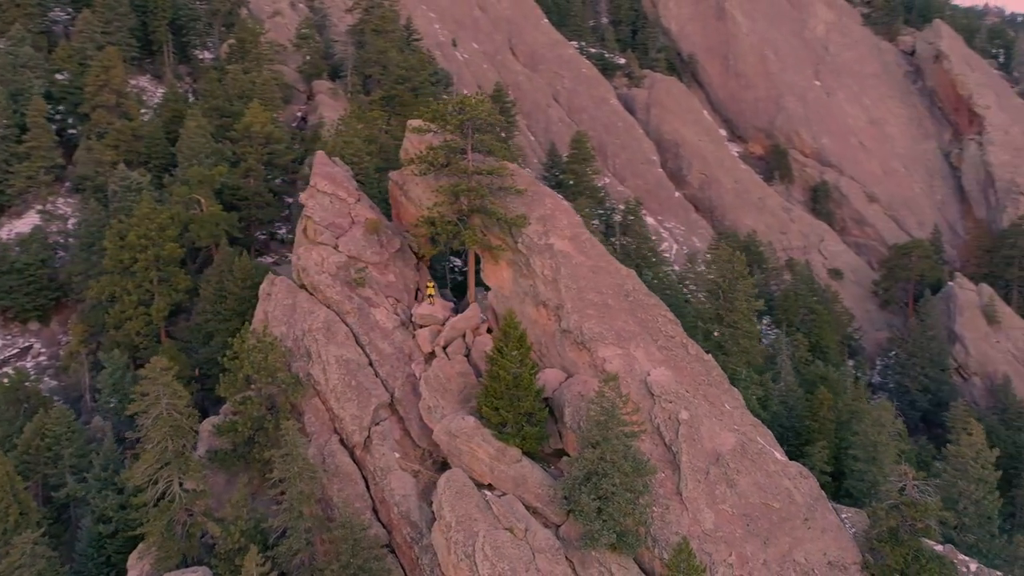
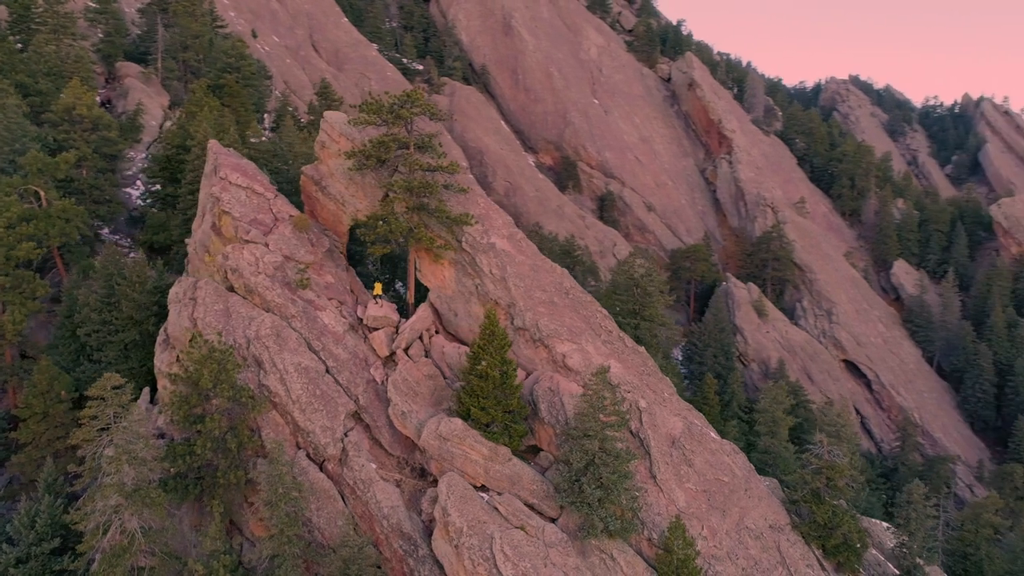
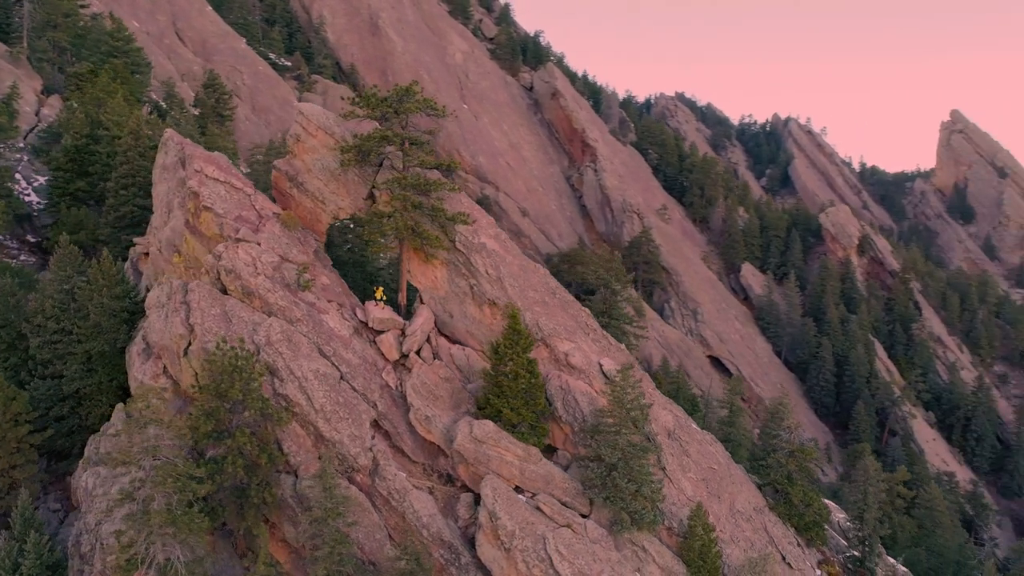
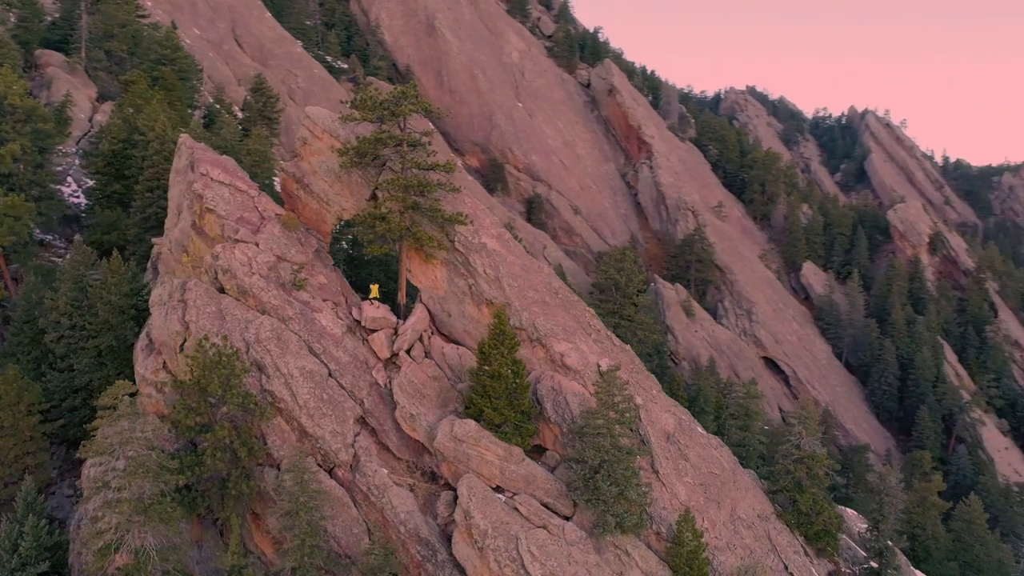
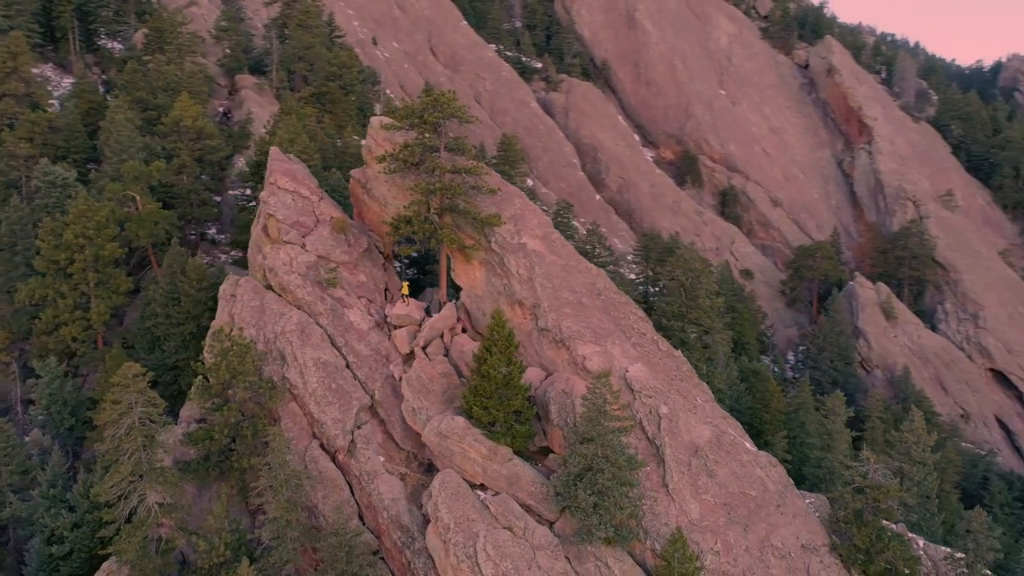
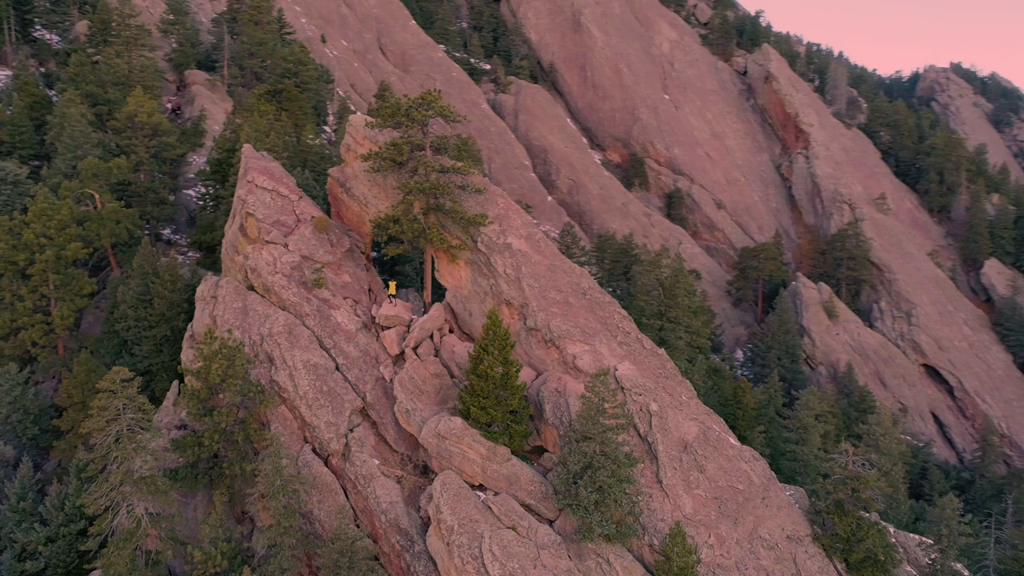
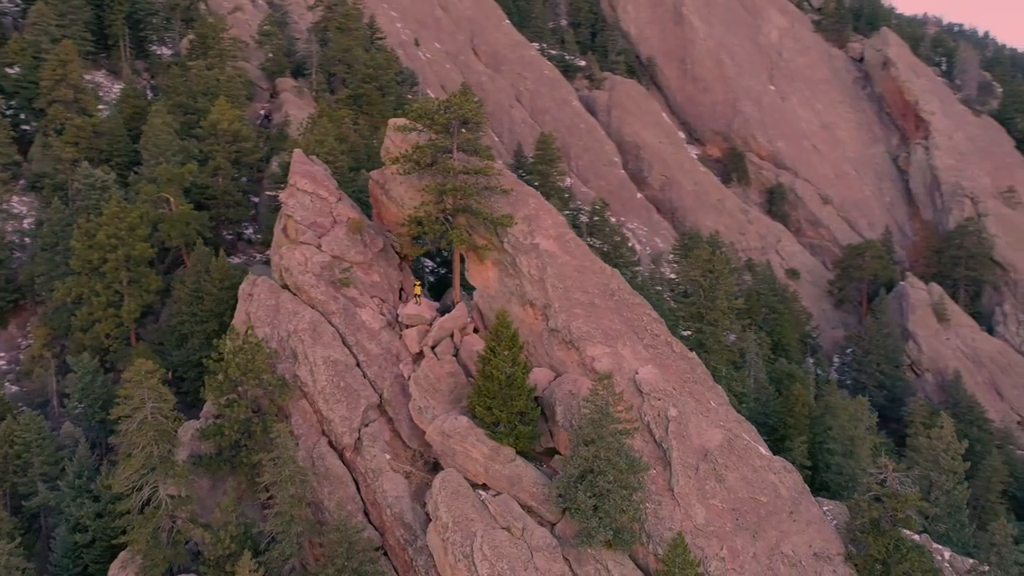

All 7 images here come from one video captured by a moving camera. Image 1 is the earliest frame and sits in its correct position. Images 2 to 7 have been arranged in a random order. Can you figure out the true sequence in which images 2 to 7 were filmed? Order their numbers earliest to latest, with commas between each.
7, 5, 6, 2, 4, 3
